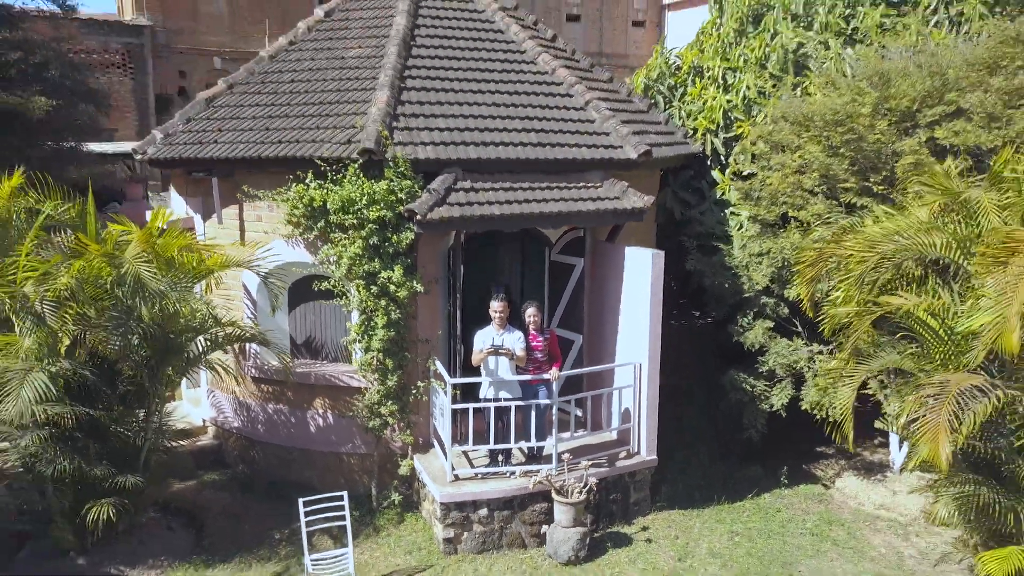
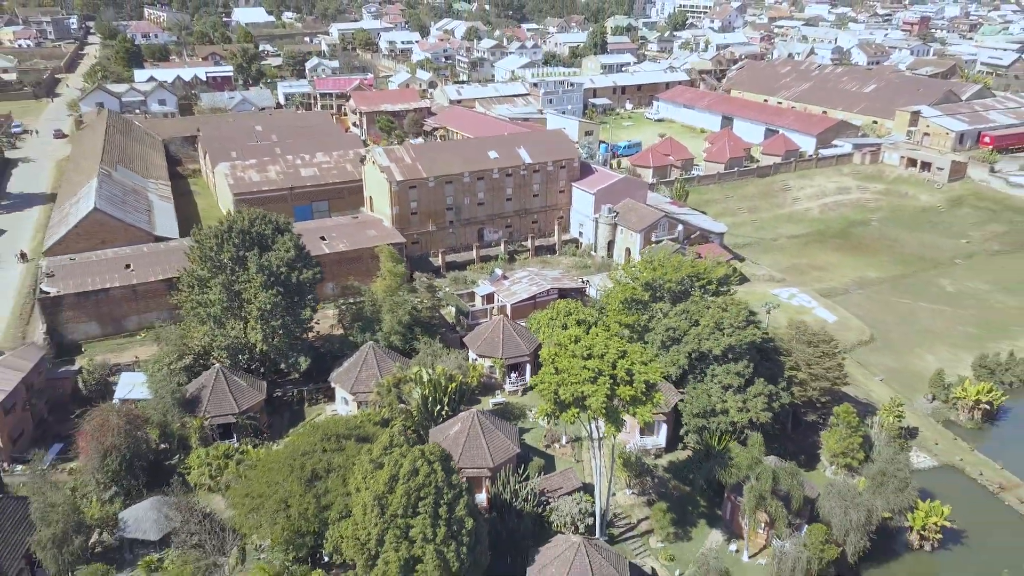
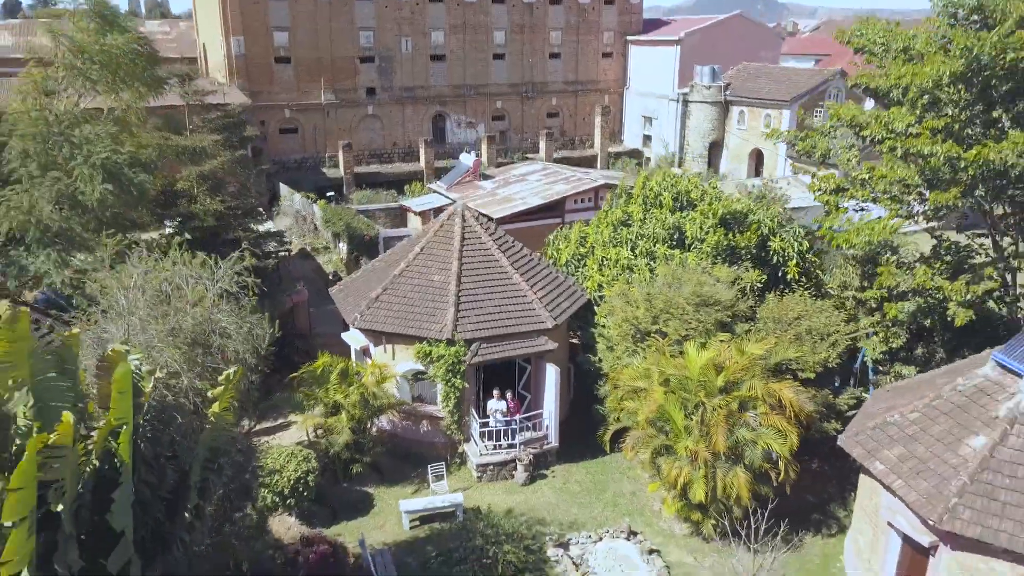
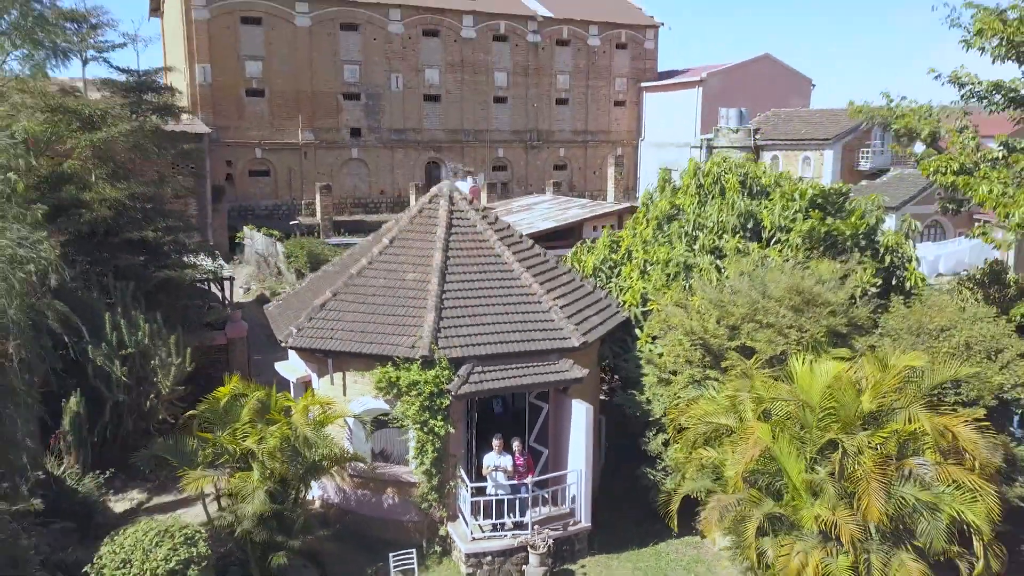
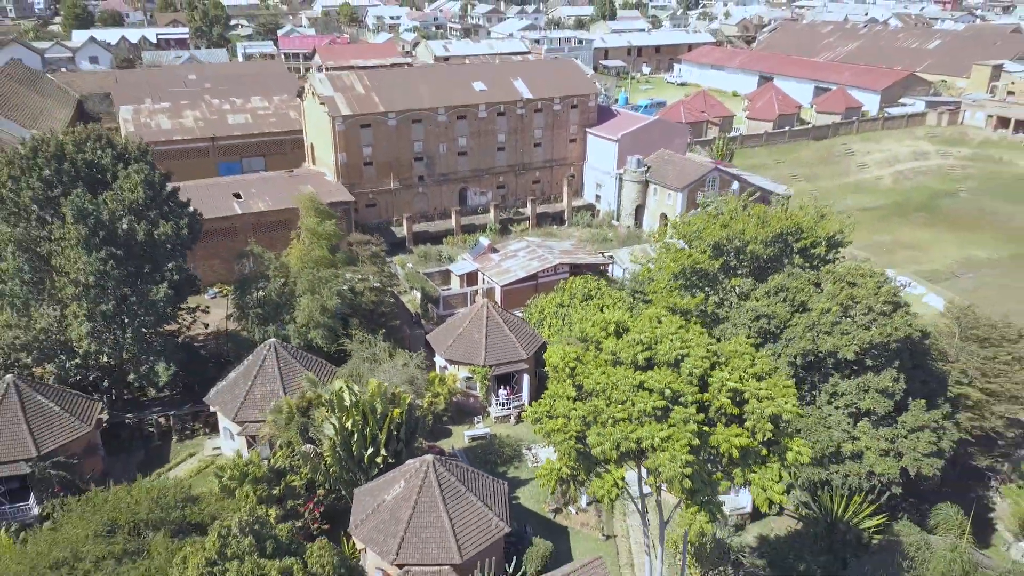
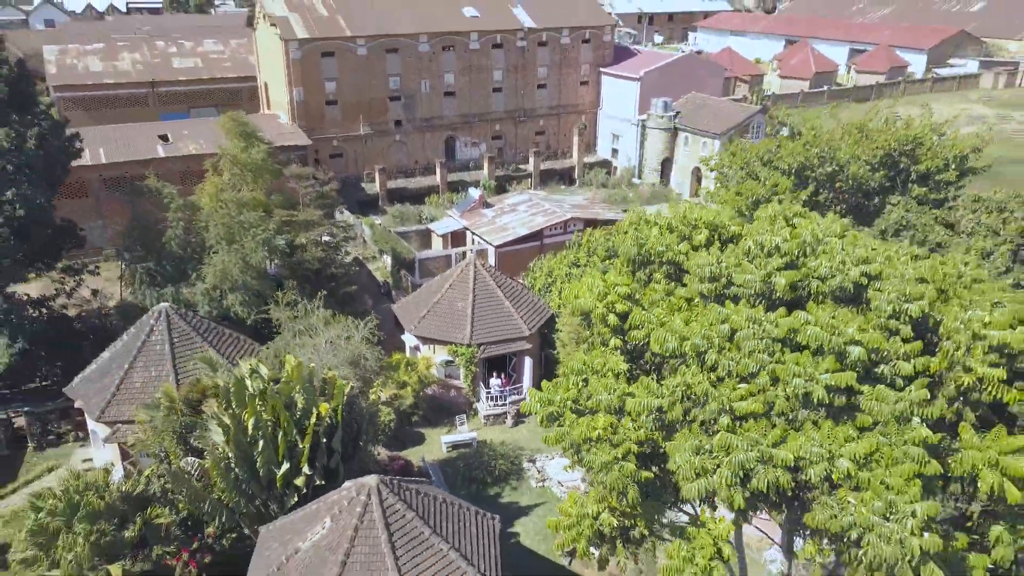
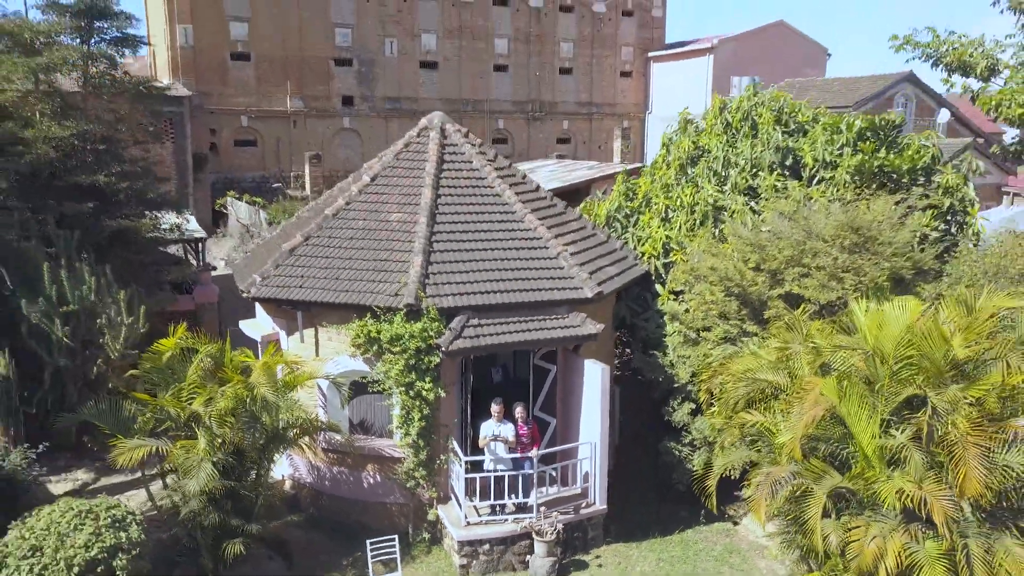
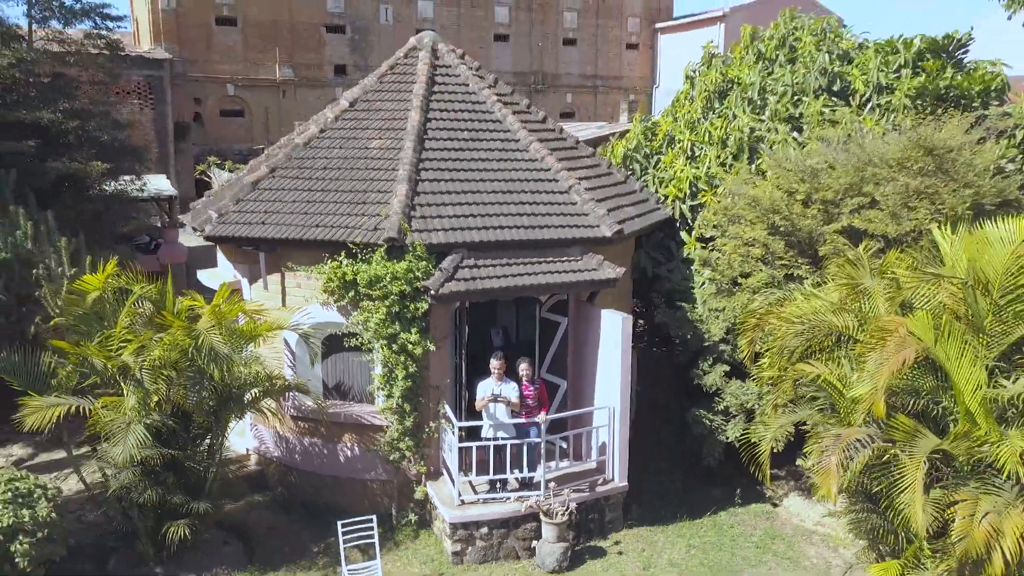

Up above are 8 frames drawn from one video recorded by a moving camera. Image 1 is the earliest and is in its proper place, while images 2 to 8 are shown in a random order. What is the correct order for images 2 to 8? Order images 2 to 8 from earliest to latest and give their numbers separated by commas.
8, 7, 4, 3, 6, 5, 2
